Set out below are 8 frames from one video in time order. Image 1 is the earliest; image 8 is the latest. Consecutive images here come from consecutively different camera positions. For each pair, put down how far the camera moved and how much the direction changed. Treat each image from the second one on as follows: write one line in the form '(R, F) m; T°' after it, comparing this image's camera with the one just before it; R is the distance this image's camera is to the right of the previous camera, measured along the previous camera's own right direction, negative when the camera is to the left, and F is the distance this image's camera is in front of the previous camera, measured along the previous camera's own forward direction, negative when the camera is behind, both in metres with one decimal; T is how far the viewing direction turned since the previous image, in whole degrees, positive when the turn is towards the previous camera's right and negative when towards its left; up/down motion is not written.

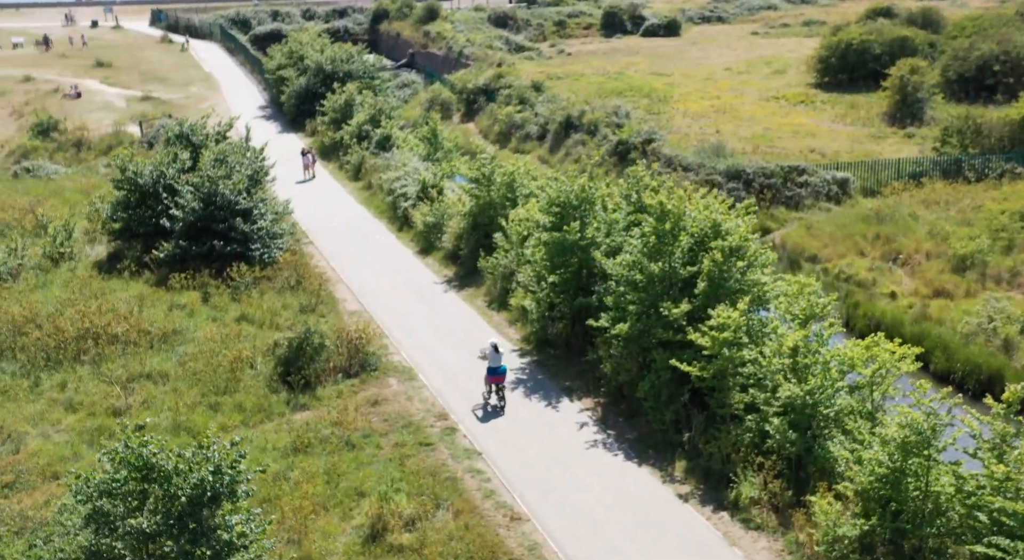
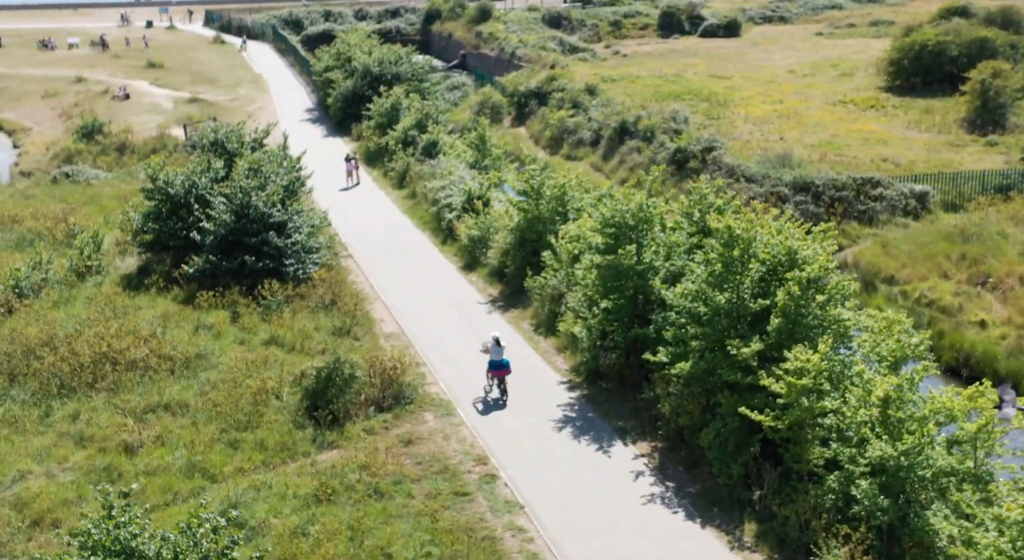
(0.0, +1.8) m; -3°
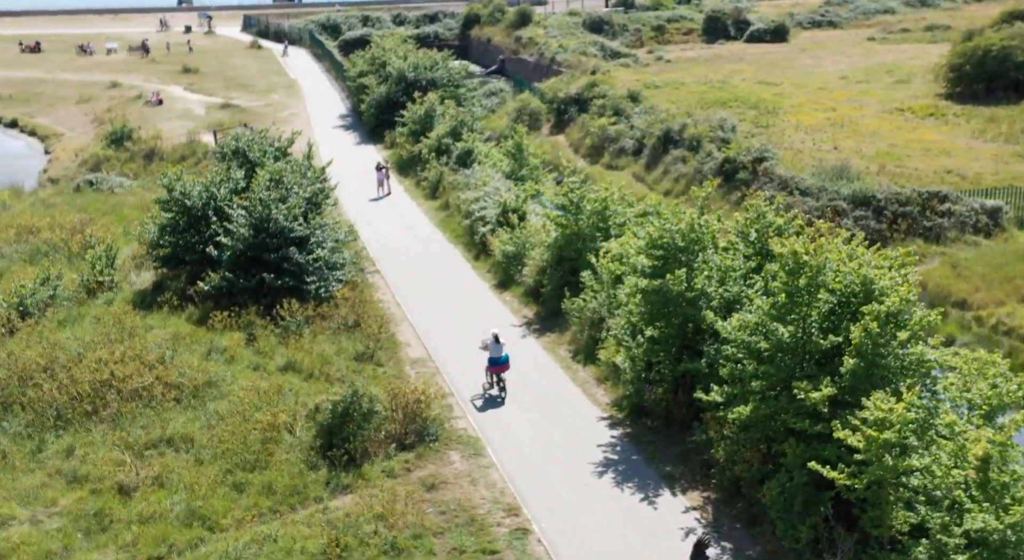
(0.0, +1.8) m; -2°
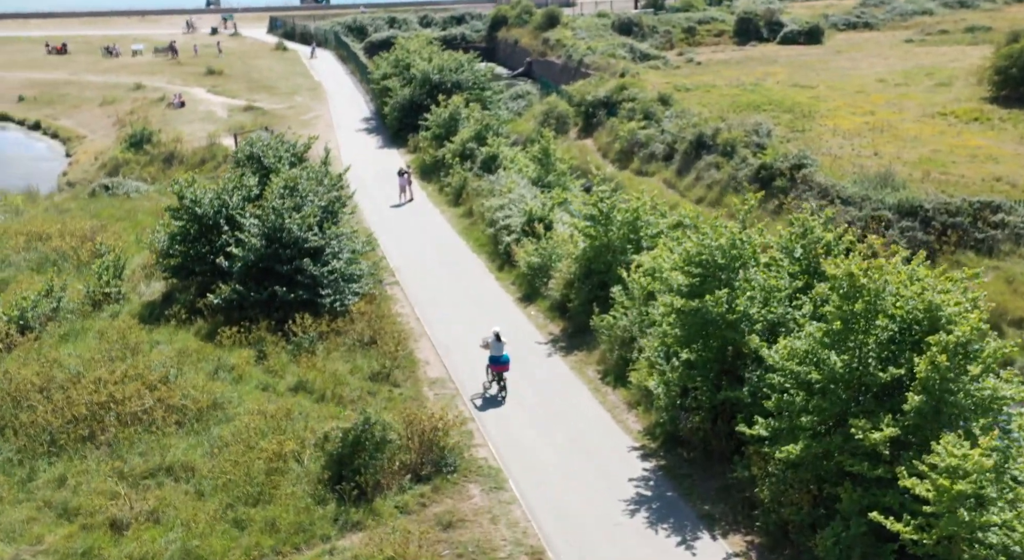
(0.0, +1.3) m; -1°
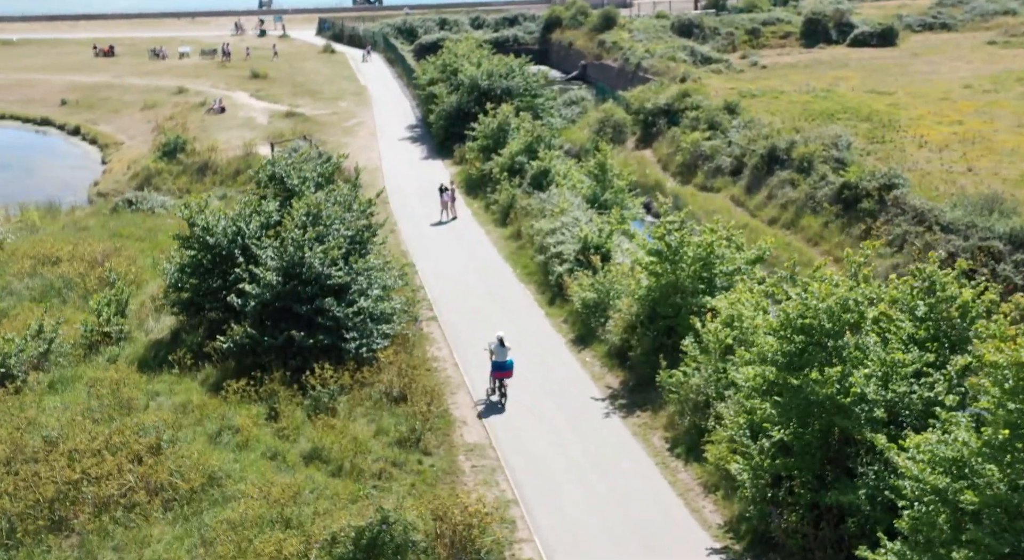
(0.0, +3.0) m; -3°
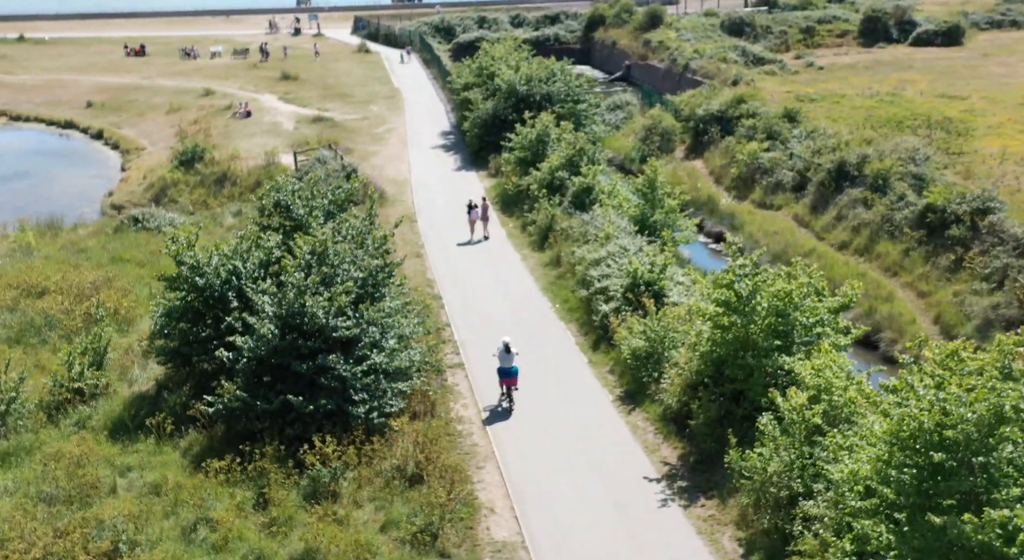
(0.0, +3.1) m; -2°
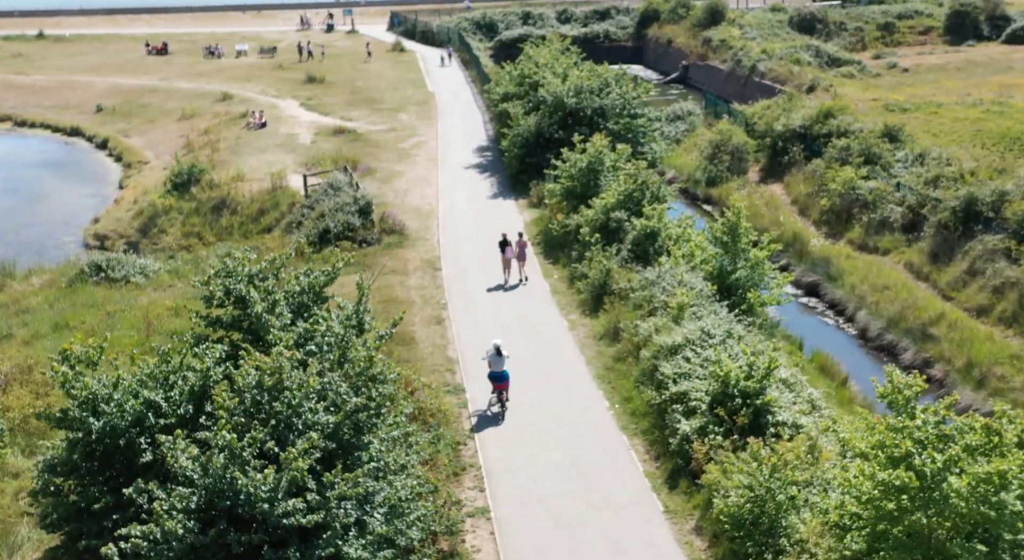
(0.0, +5.9) m; -2°
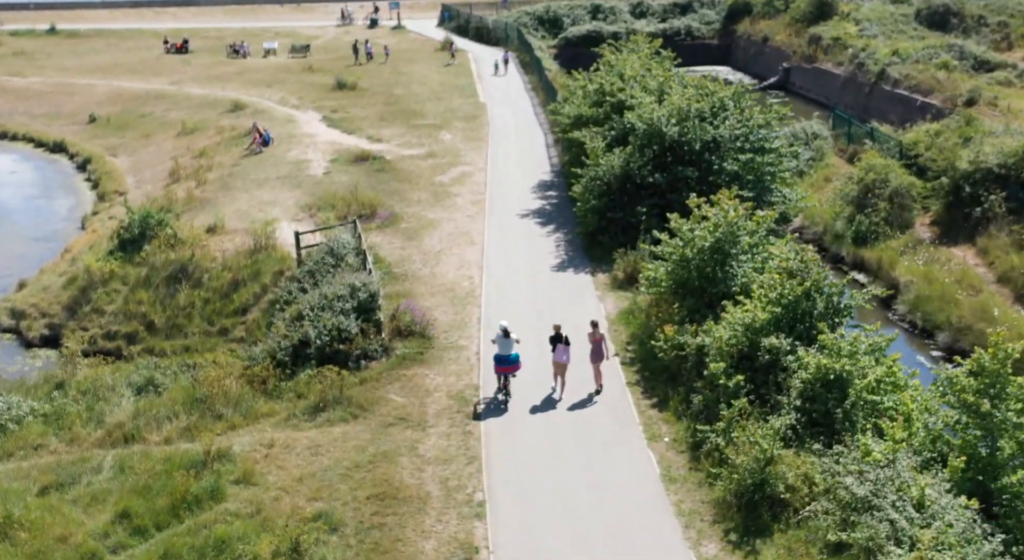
(-0.4, +10.0) m; -3°
